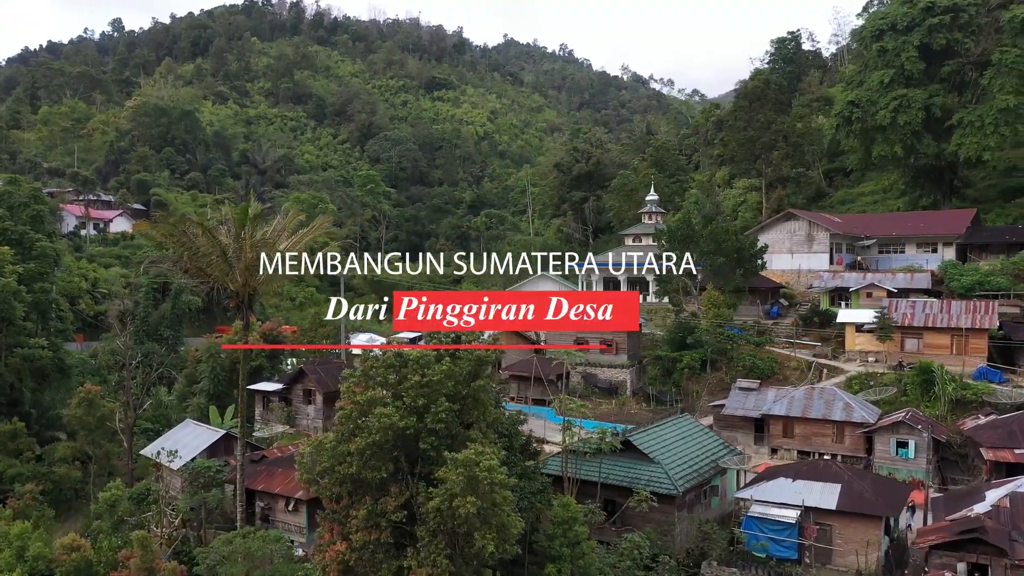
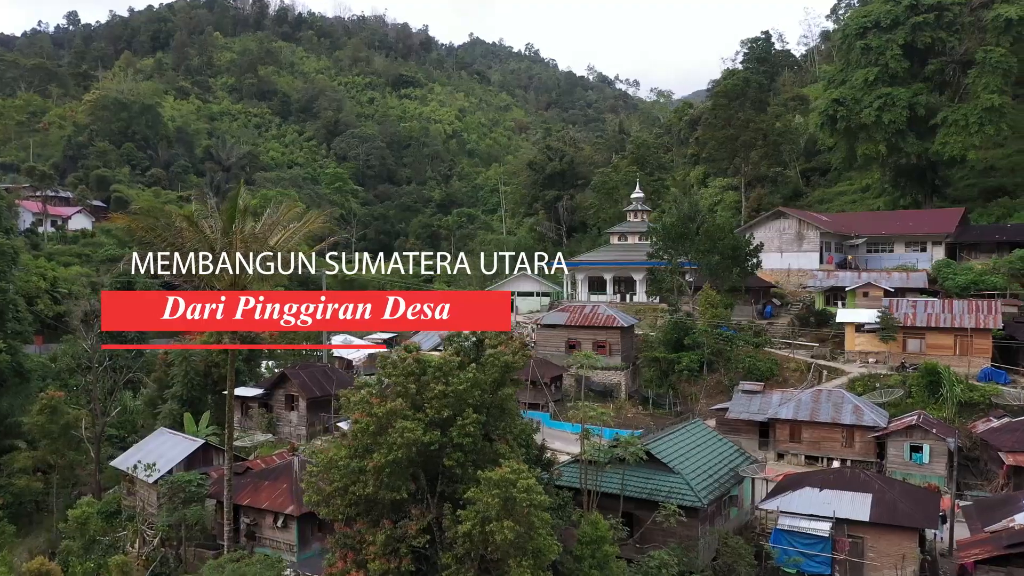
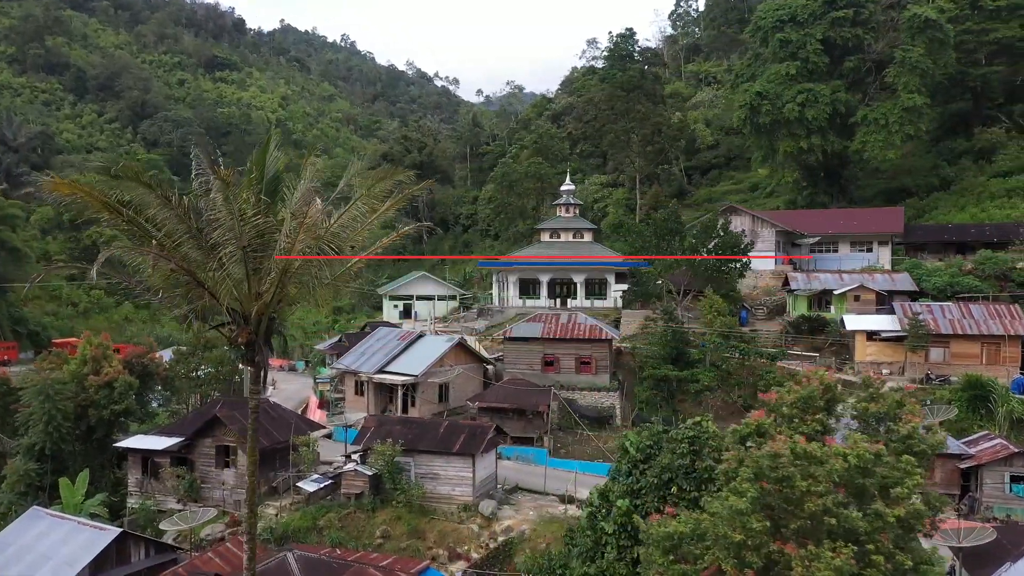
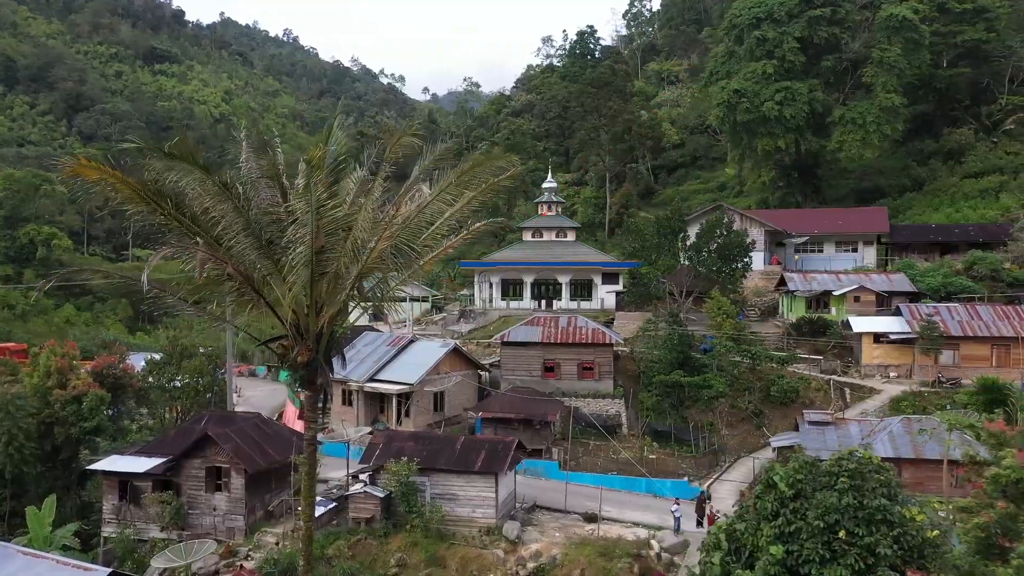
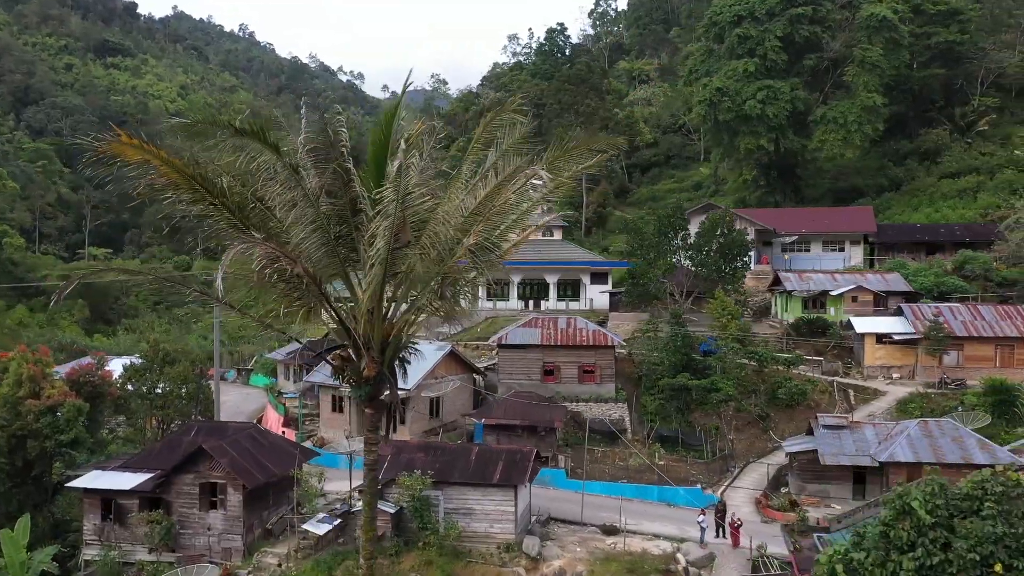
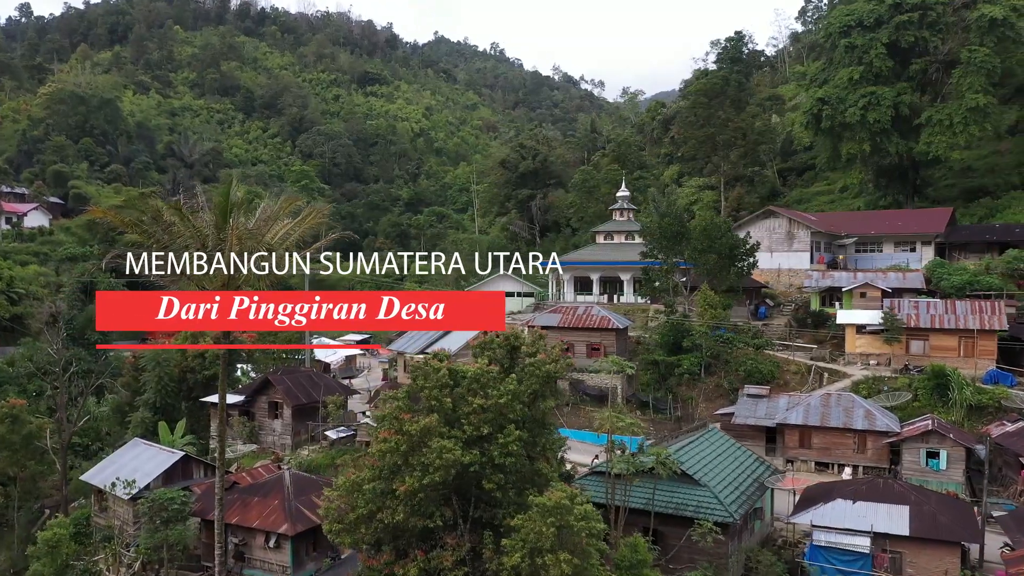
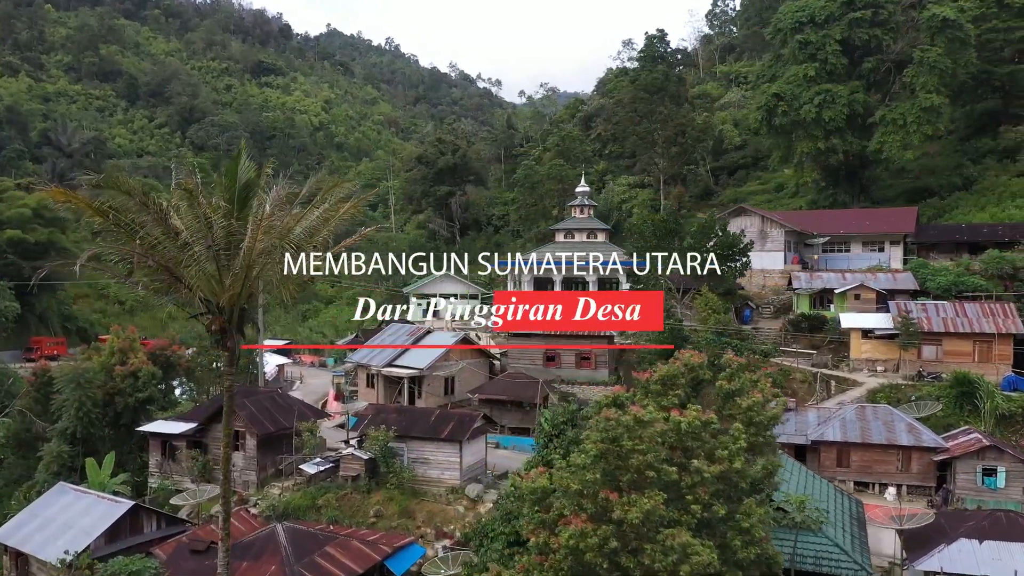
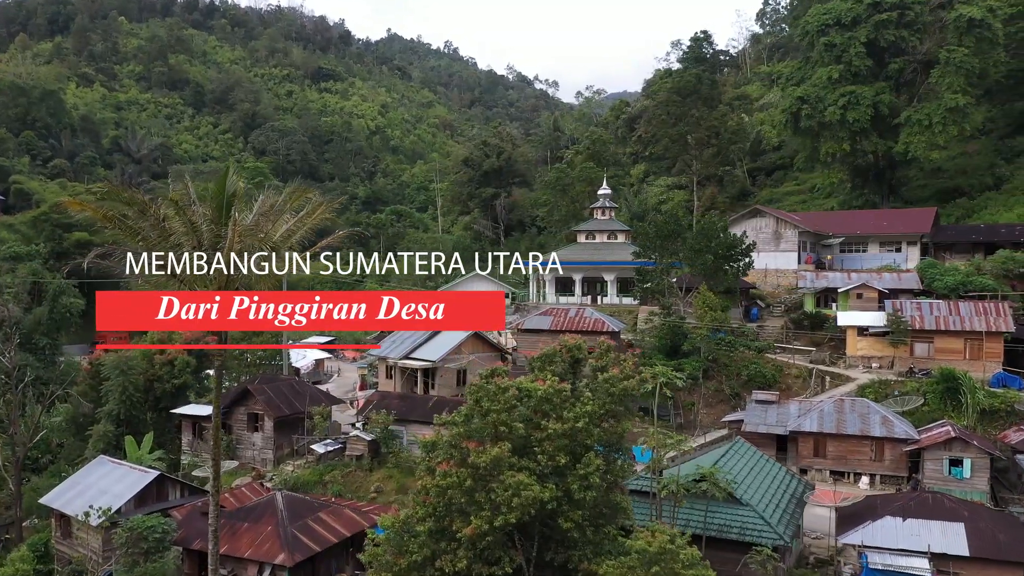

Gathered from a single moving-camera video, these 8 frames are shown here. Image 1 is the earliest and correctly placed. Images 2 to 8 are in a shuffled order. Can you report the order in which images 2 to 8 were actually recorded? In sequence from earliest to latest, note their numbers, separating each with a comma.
2, 6, 8, 7, 3, 4, 5
